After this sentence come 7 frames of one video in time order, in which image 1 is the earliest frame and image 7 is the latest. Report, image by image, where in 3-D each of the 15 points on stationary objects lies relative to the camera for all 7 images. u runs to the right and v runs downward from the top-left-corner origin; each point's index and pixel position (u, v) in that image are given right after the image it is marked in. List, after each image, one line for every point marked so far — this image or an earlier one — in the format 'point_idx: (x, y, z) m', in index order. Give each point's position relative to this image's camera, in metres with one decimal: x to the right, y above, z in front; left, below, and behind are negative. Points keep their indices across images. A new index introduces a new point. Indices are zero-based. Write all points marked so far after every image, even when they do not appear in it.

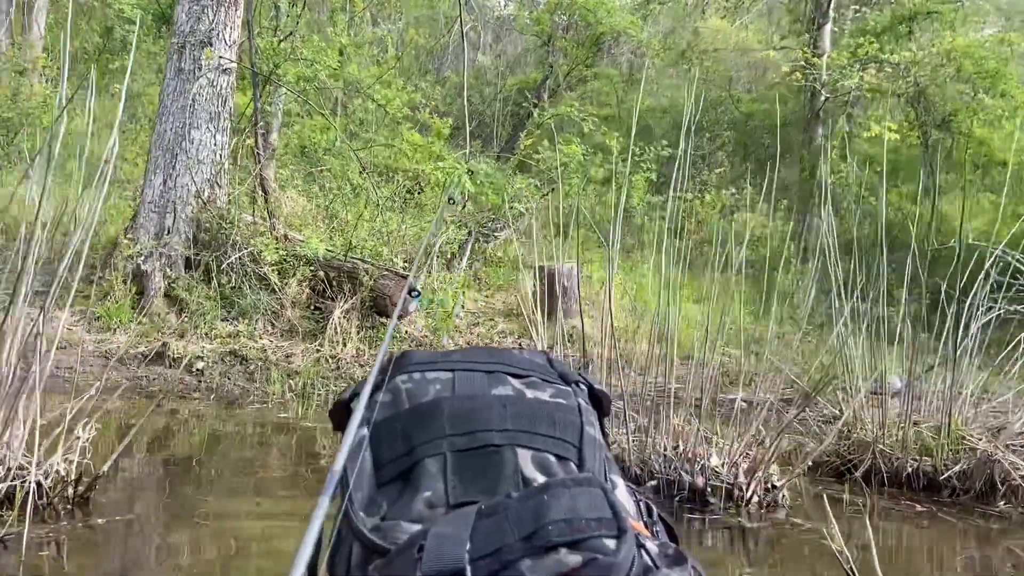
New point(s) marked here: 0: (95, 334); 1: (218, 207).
0: (-3.2, -0.4, +6.1) m
1: (-2.5, +0.7, +6.9) m
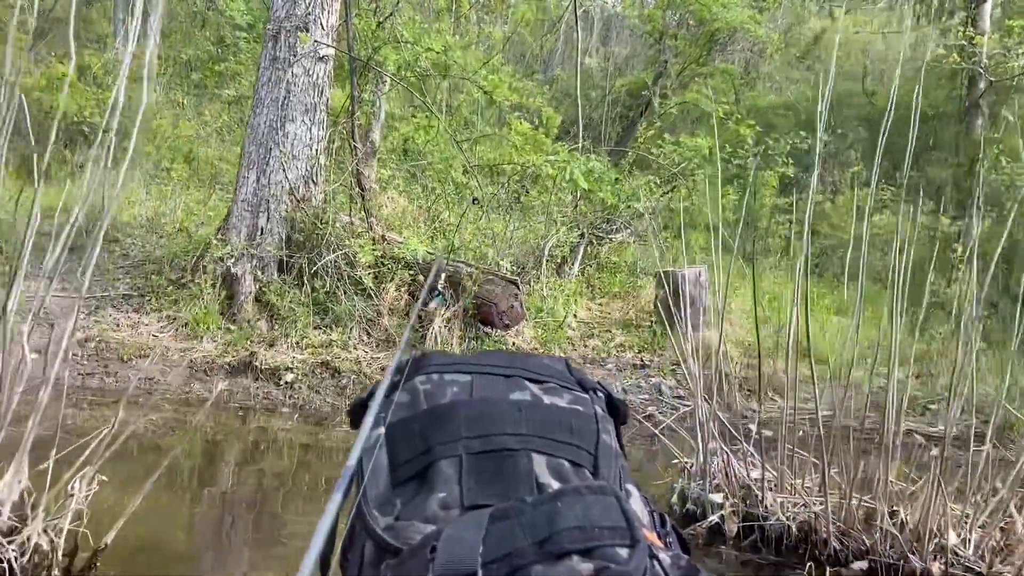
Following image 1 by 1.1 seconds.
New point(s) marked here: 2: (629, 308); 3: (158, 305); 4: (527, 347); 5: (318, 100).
0: (-2.3, -0.4, +5.6) m
1: (-1.6, +0.7, +6.4) m
2: (+1.1, -0.2, +7.2) m
3: (-2.6, -0.1, +5.9) m
4: (+0.1, -0.5, +6.1) m
5: (-1.5, +1.5, +6.4) m
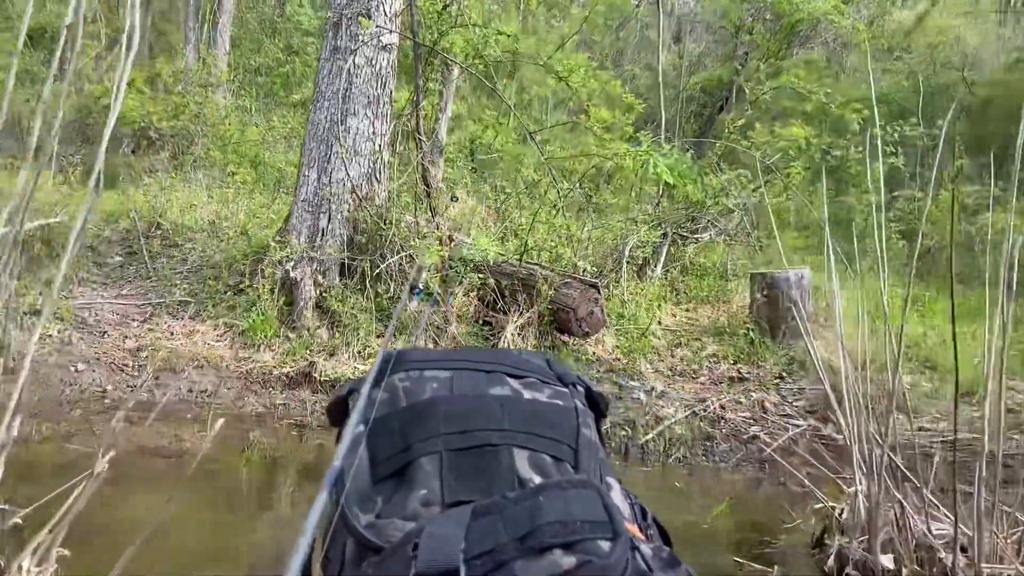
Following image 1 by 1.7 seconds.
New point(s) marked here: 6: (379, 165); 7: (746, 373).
0: (-1.8, -0.4, +5.3) m
1: (-1.0, +0.6, +6.0) m
2: (+1.7, -0.2, +6.6) m
3: (-2.1, -0.2, +5.6) m
4: (+0.7, -0.5, +5.5) m
5: (-1.0, +1.5, +6.0) m
6: (-1.0, +0.9, +6.0) m
7: (+1.6, -0.6, +5.6) m
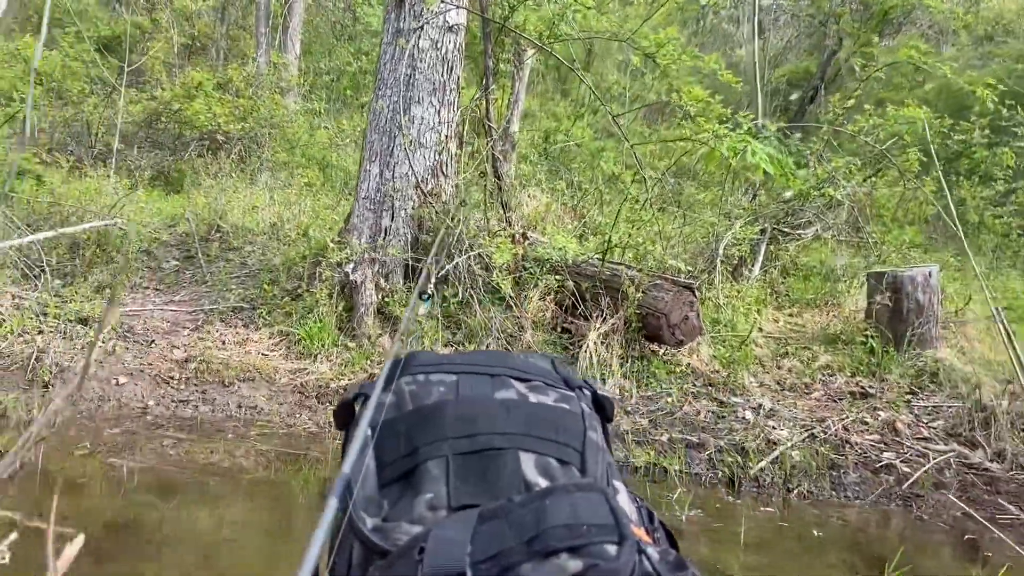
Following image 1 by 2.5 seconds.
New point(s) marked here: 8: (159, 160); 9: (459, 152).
0: (-1.3, -0.5, +4.8) m
1: (-0.5, +0.6, +5.4) m
2: (+2.3, -0.2, +5.8) m
3: (-1.6, -0.2, +5.2) m
4: (+1.2, -0.5, +4.8) m
5: (-0.4, +1.4, +5.4) m
6: (-0.5, +0.9, +5.5) m
7: (+2.1, -0.6, +4.8) m
8: (-4.2, +1.5, +9.6) m
9: (-0.4, +1.0, +5.6) m
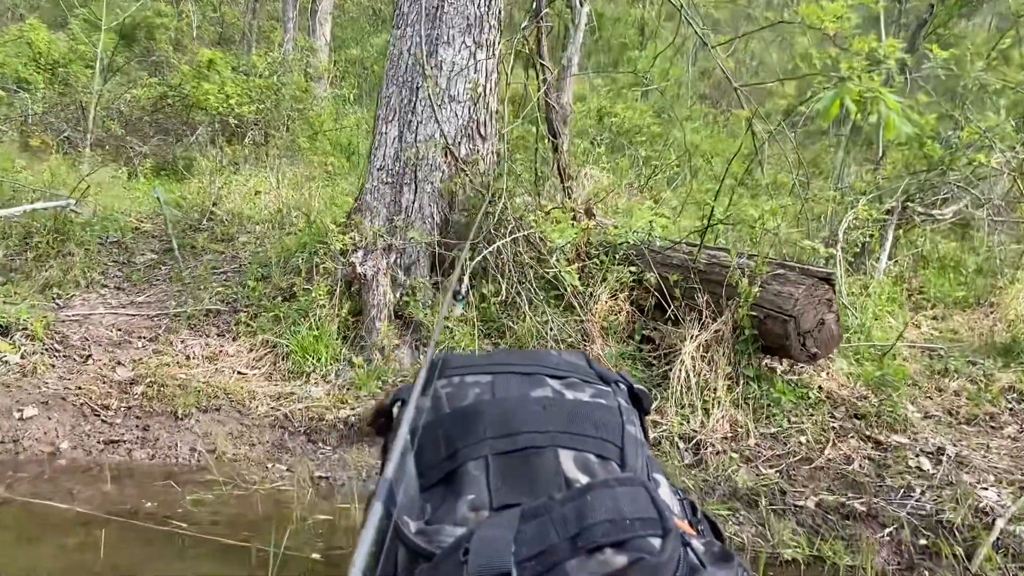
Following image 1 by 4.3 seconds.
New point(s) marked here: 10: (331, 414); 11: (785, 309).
0: (-1.0, -0.4, +3.6) m
1: (-0.2, +0.6, +4.1) m
2: (+2.6, -0.2, +4.4) m
3: (-1.3, -0.2, +3.9) m
4: (+1.4, -0.5, +3.4) m
5: (-0.1, +1.4, +4.2) m
6: (-0.1, +0.9, +4.2) m
7: (+2.4, -0.6, +3.4) m
8: (-3.7, +1.5, +8.5) m
9: (-0.1, +1.0, +4.3) m
10: (-0.8, -0.5, +3.3) m
11: (+1.1, -0.1, +3.2) m
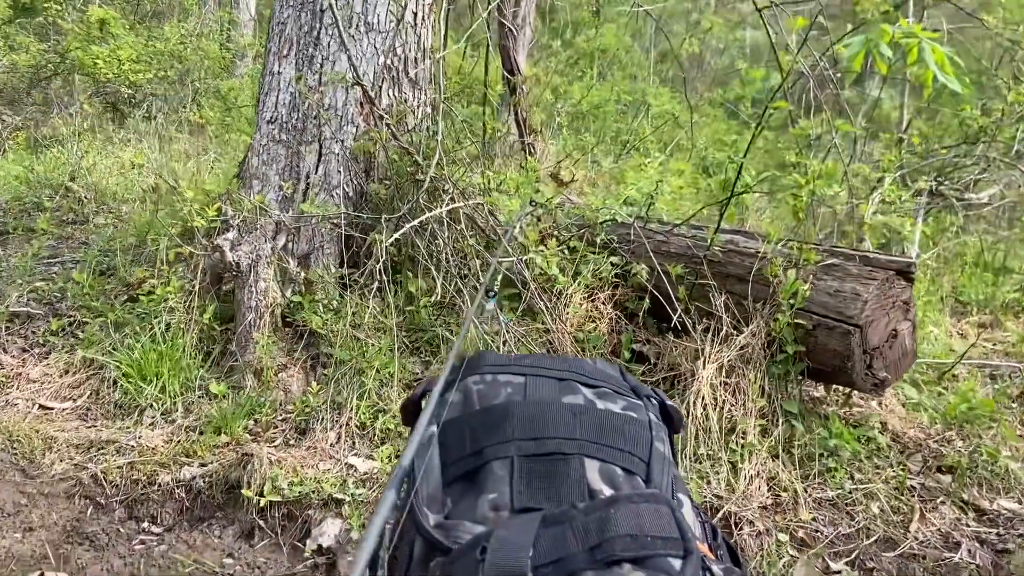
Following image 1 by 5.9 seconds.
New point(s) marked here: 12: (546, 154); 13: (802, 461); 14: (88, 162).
0: (-1.2, -0.4, +2.4) m
1: (-0.4, +0.6, +3.0) m
2: (+2.4, -0.2, +3.4) m
3: (-1.5, -0.1, +2.8) m
4: (+1.2, -0.5, +2.4) m
5: (-0.4, +1.5, +3.1) m
6: (-0.4, +0.9, +3.1) m
7: (+2.2, -0.6, +2.5) m
8: (-4.2, +1.5, +7.2) m
9: (-0.3, +1.0, +3.3) m
10: (-0.9, -0.5, +2.2) m
11: (+0.9, -0.1, +2.2) m
12: (+0.1, +0.6, +3.5) m
13: (+0.8, -0.5, +2.3) m
14: (-2.5, +0.7, +4.7) m
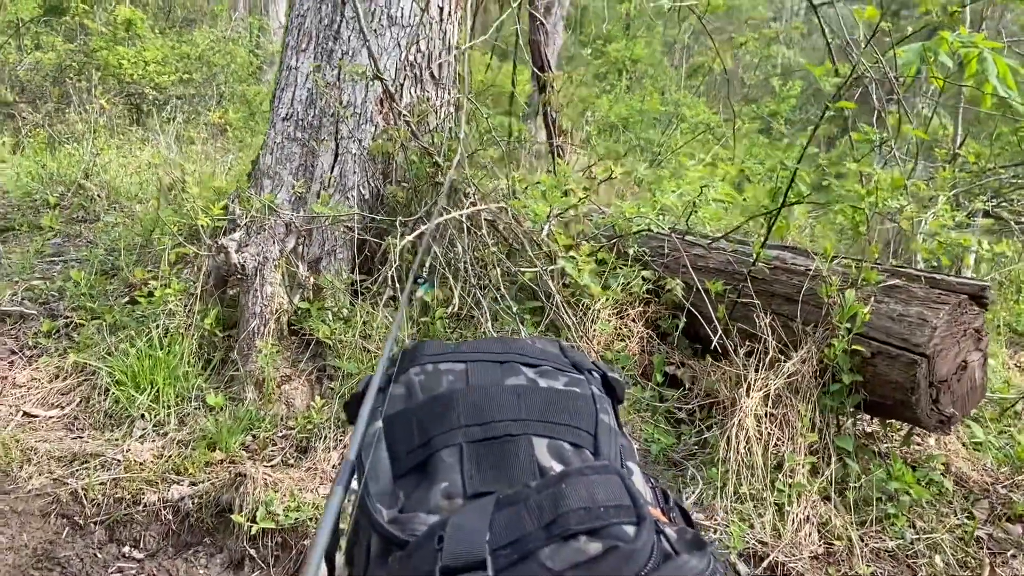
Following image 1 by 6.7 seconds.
0: (-1.2, -0.4, +2.2) m
1: (-0.3, +0.6, +2.9) m
2: (+2.5, -0.3, +3.2) m
3: (-1.4, -0.1, +2.6) m
4: (+1.3, -0.5, +2.2) m
5: (-0.2, +1.4, +2.9) m
6: (-0.3, +0.9, +2.9) m
7: (+2.3, -0.7, +2.2) m
8: (-4.0, +1.5, +7.1) m
9: (-0.2, +0.9, +3.1) m
10: (-0.9, -0.5, +2.0) m
11: (+1.0, -0.1, +2.0) m
12: (+0.3, +0.5, +3.3) m
13: (+0.9, -0.5, +2.0) m
14: (-2.3, +0.7, +4.6) m
